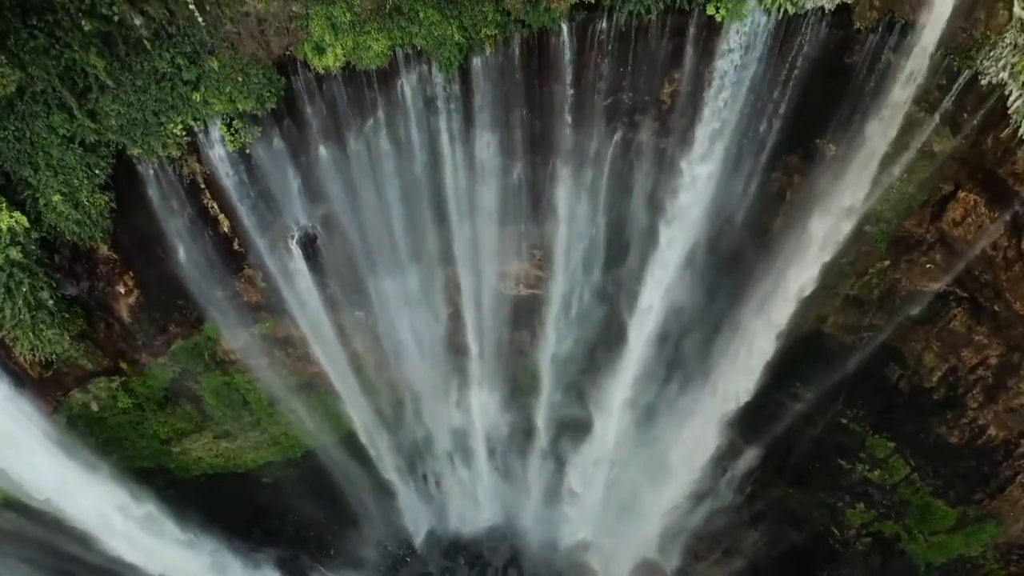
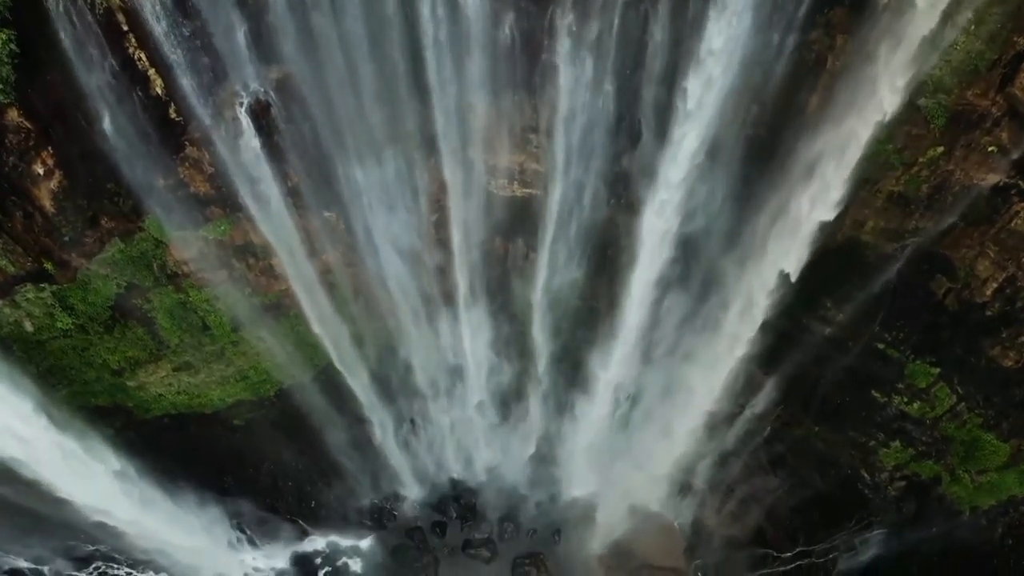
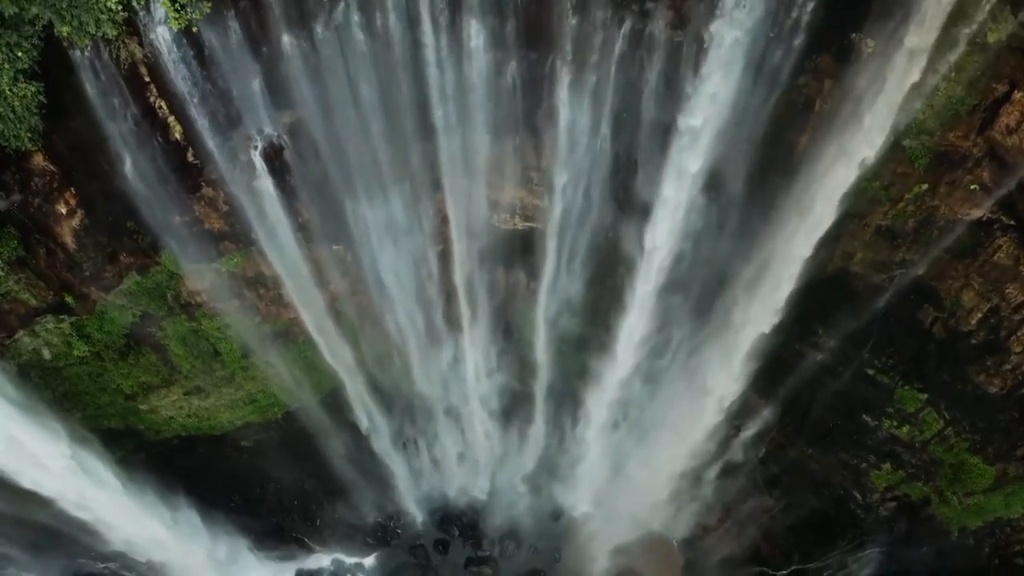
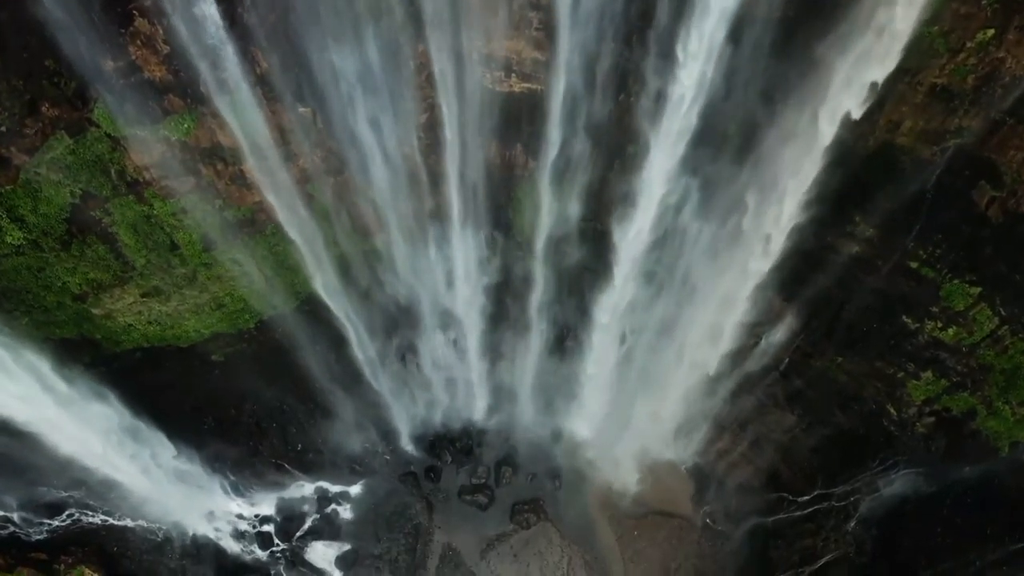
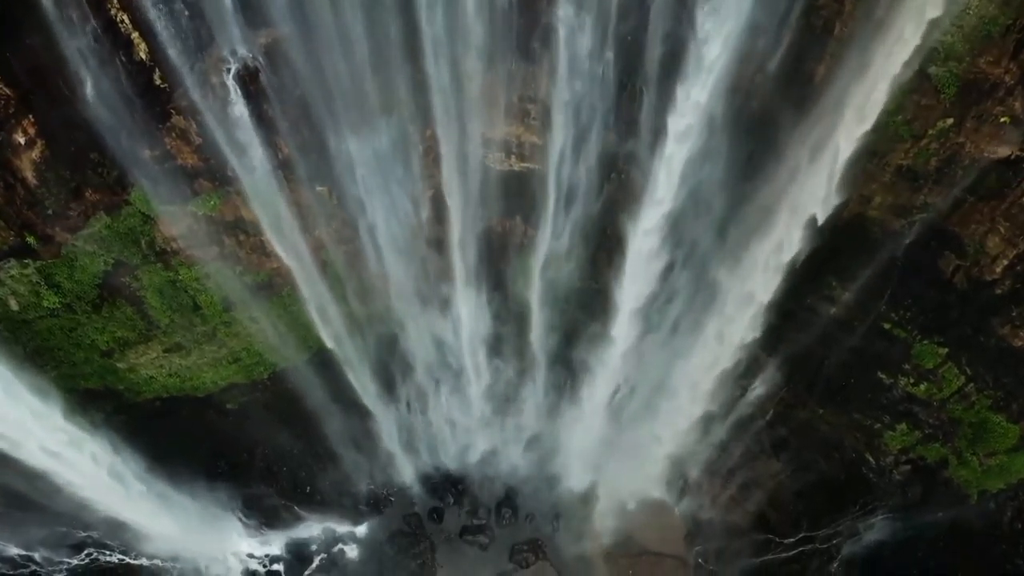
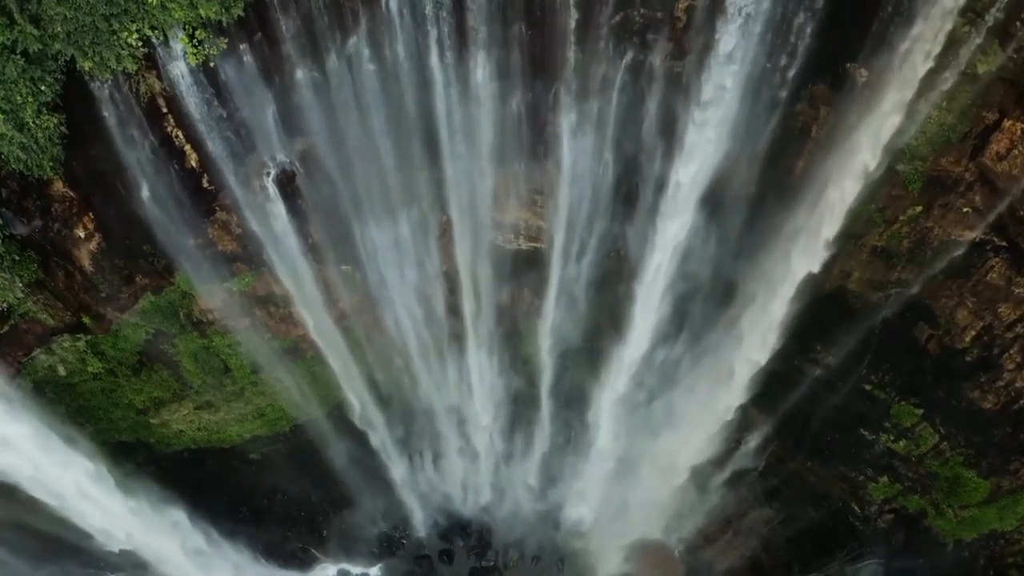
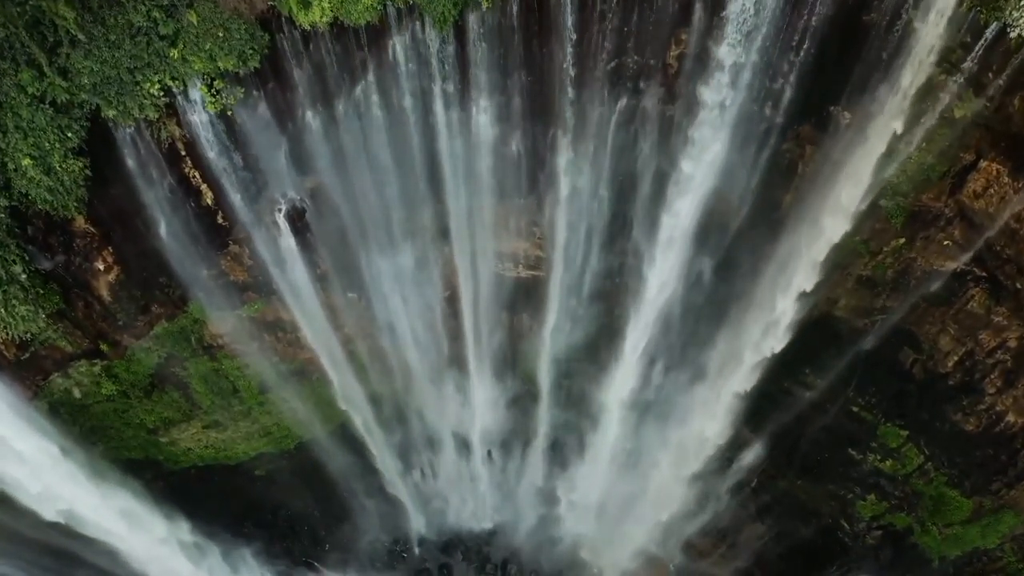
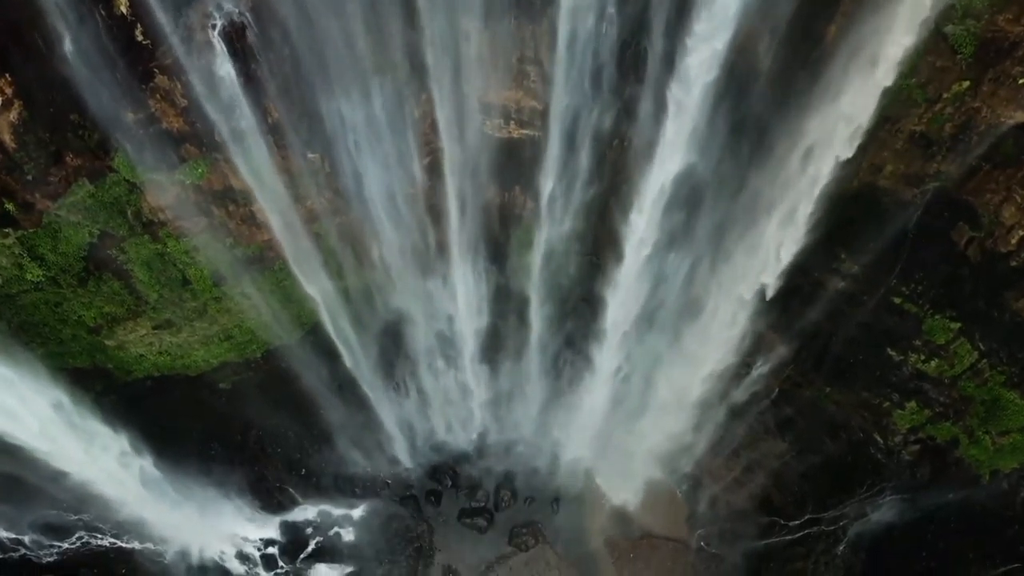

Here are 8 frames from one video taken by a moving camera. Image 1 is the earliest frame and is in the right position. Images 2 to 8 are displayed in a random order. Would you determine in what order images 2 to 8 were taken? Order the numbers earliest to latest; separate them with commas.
7, 6, 3, 2, 5, 8, 4
